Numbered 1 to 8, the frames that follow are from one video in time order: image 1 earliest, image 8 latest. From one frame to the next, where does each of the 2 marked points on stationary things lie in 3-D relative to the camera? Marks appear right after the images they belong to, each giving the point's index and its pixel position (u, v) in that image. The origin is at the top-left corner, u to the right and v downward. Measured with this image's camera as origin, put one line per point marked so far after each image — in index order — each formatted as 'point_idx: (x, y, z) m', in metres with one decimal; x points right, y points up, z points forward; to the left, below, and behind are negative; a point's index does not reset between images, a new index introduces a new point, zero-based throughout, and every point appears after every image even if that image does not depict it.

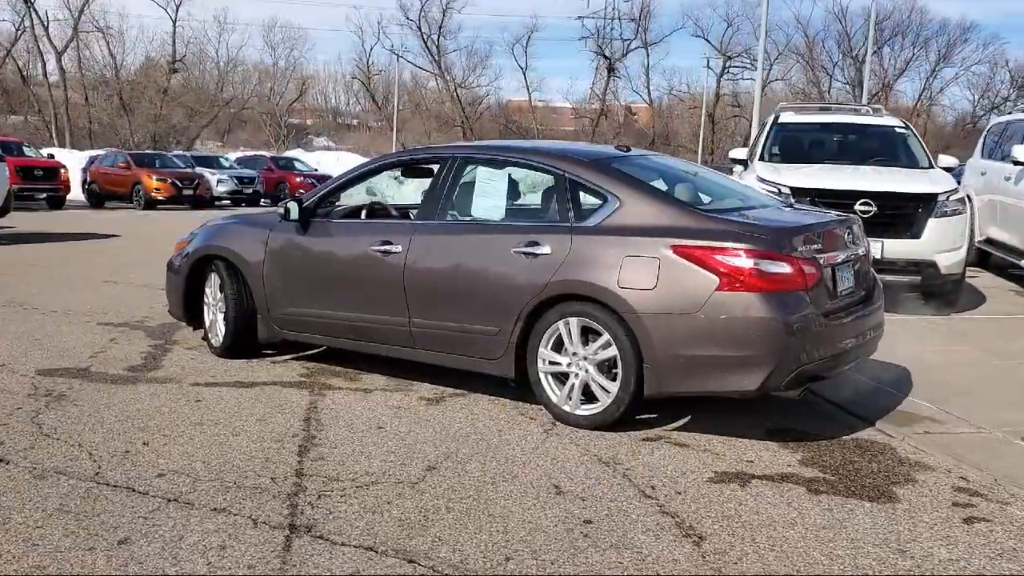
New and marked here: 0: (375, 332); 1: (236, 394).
0: (-0.8, -0.3, +6.1) m
1: (-1.6, -0.6, +5.9) m
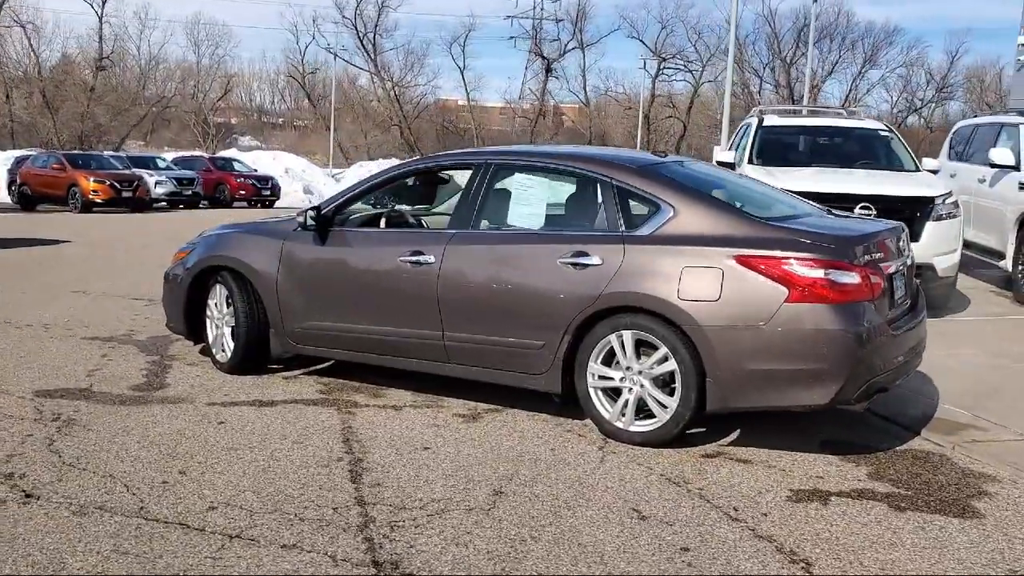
0: (-0.6, -0.3, +5.8) m
1: (-1.4, -0.7, +5.5) m
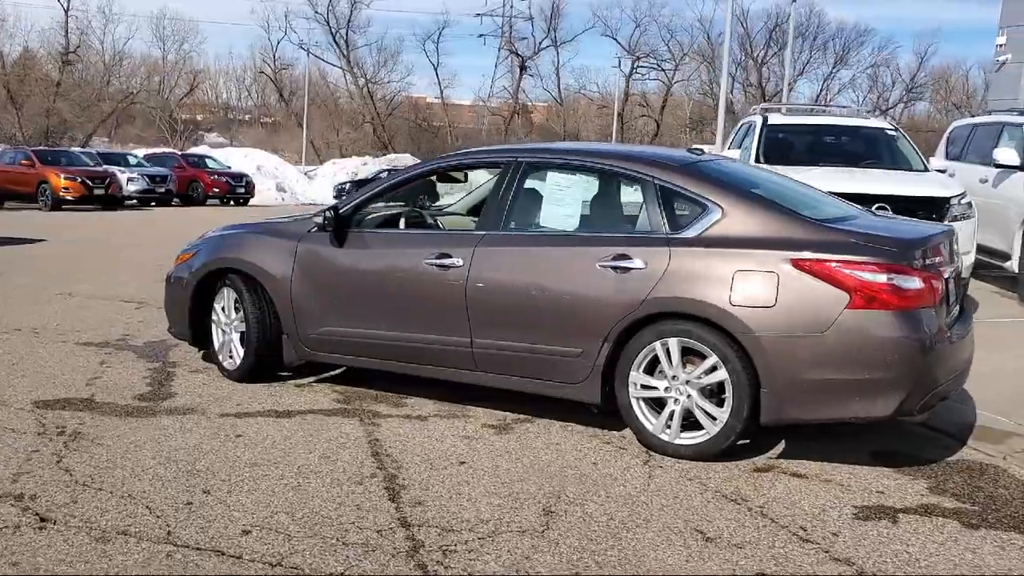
0: (-0.5, -0.4, +5.5) m
1: (-1.2, -0.7, +5.2) m
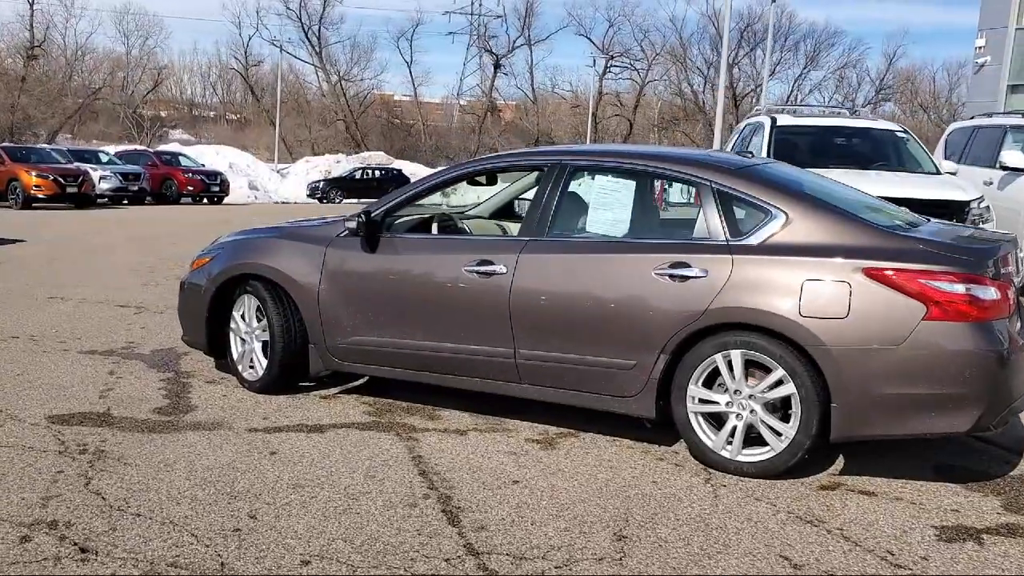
0: (-0.2, -0.4, +5.3) m
1: (-1.0, -0.8, +5.0) m
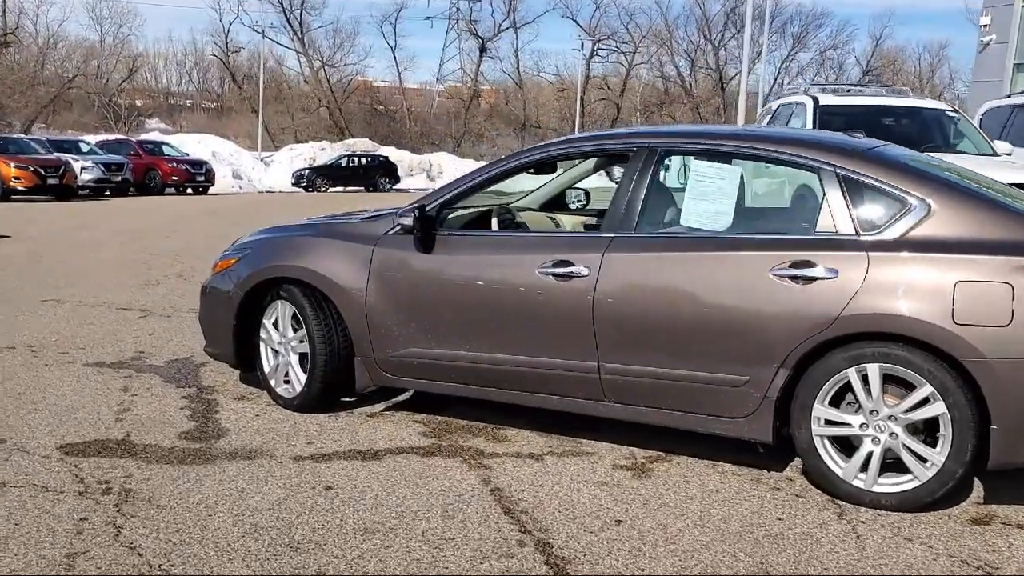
0: (+0.1, -0.4, +4.6) m
1: (-0.6, -0.8, +4.3) m
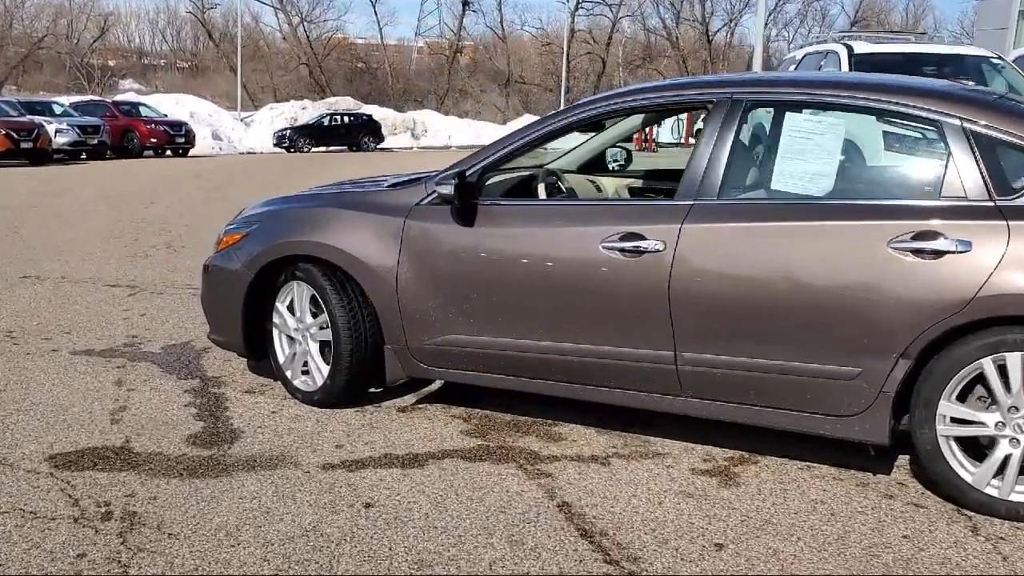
0: (+0.4, -0.3, +4.0) m
1: (-0.3, -0.7, +3.7) m
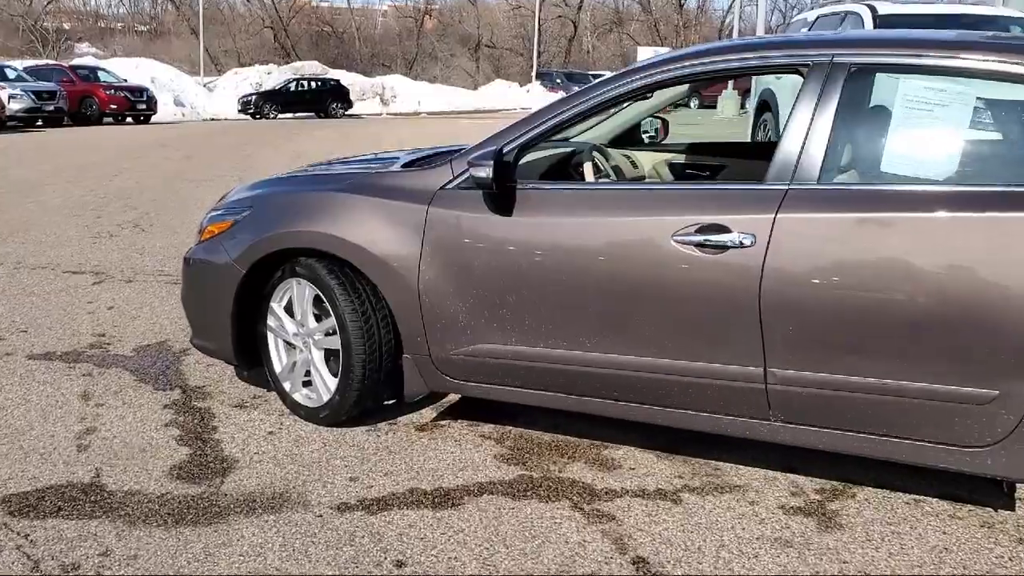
0: (+0.5, -0.3, +3.4) m
1: (-0.2, -0.8, +3.0) m
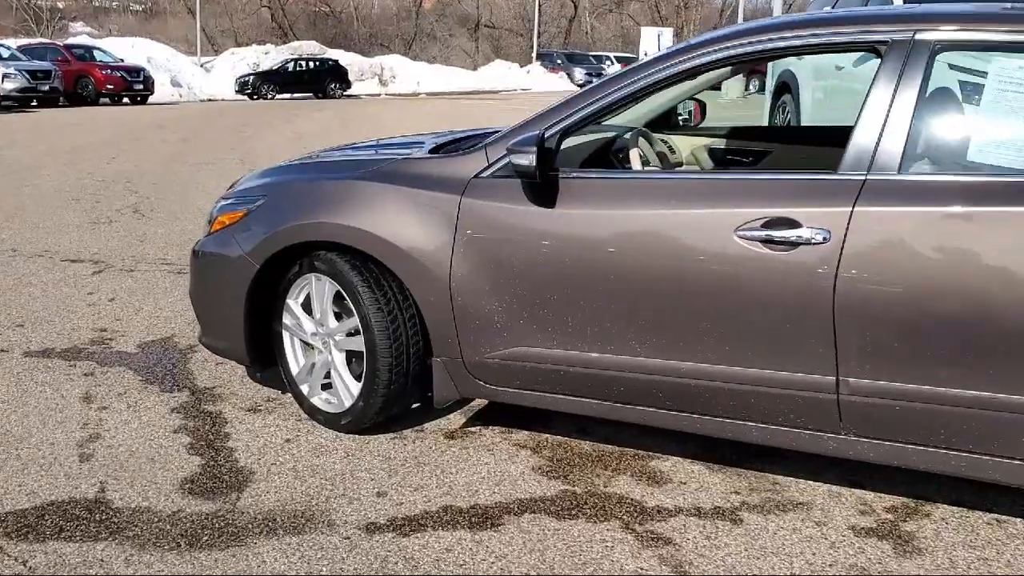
0: (+0.7, -0.3, +3.1) m
1: (0.0, -0.8, +2.8) m
